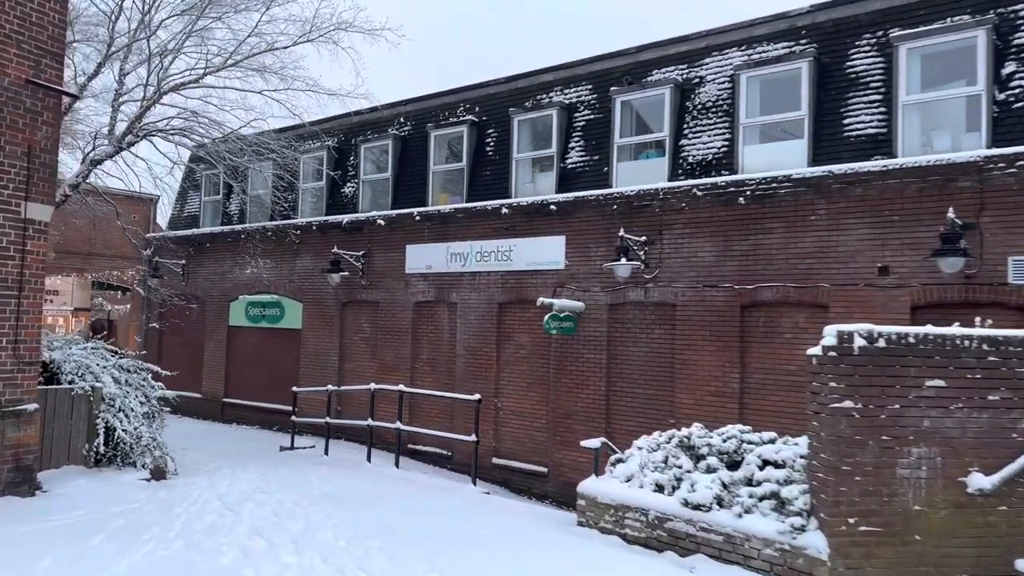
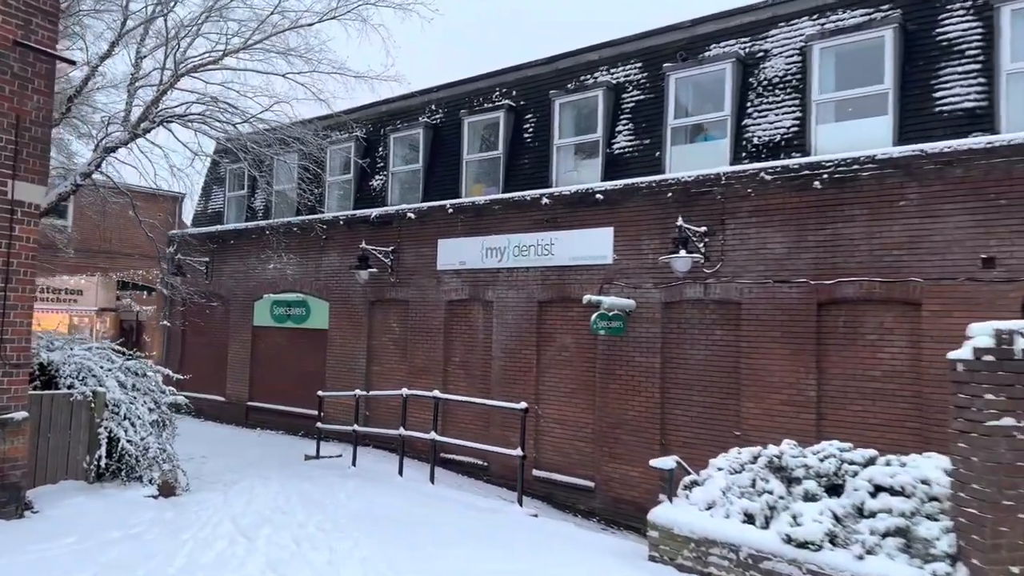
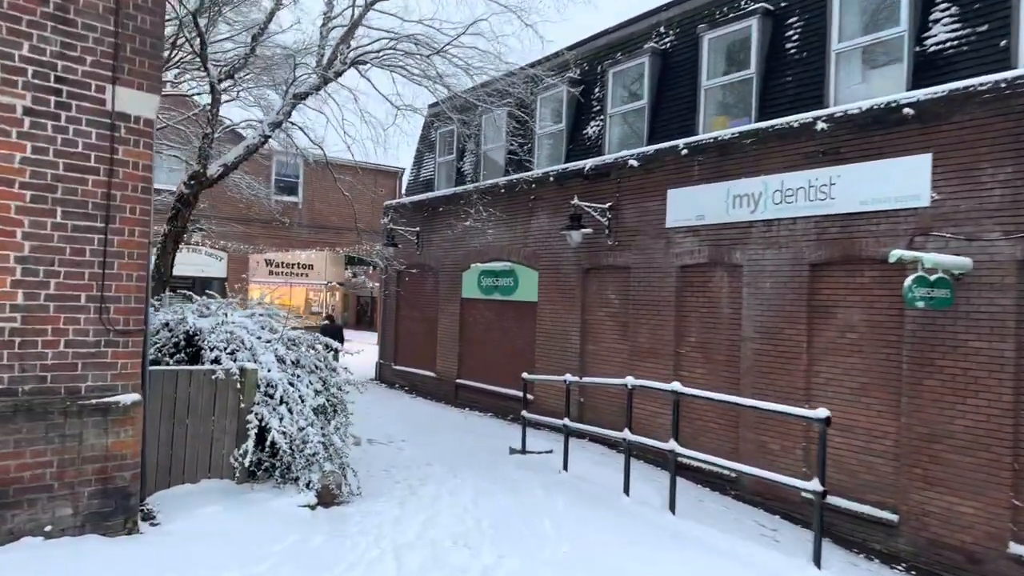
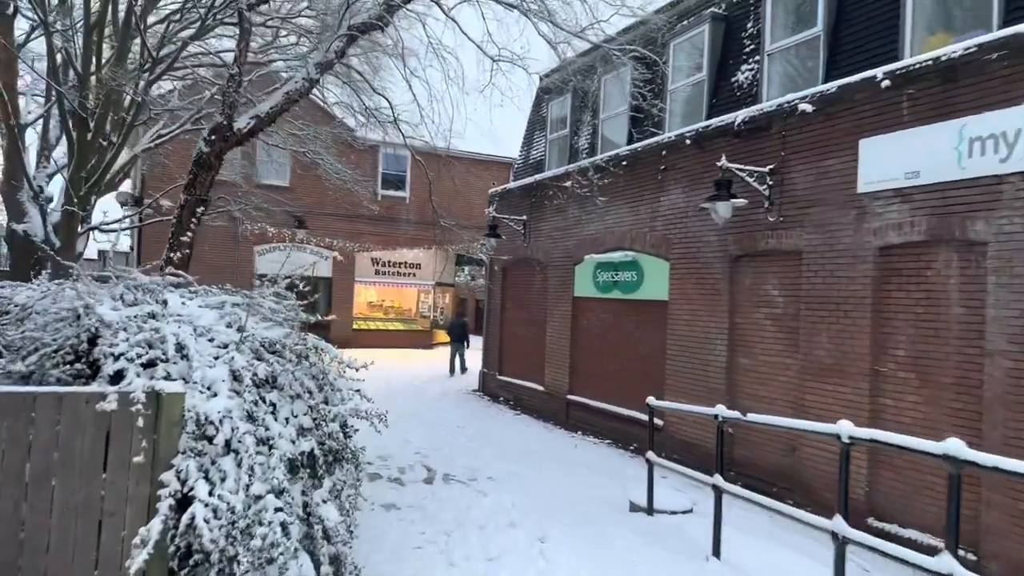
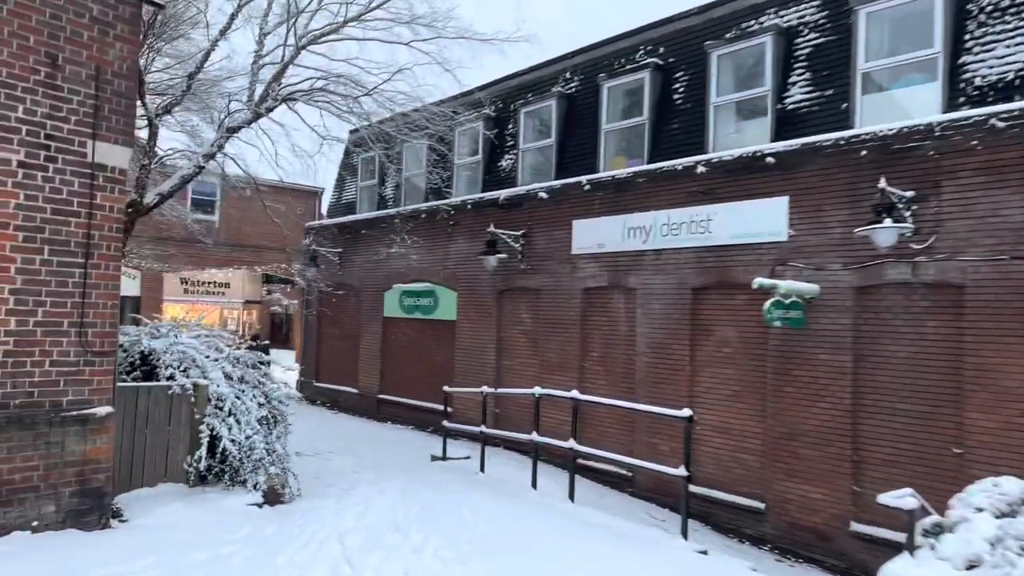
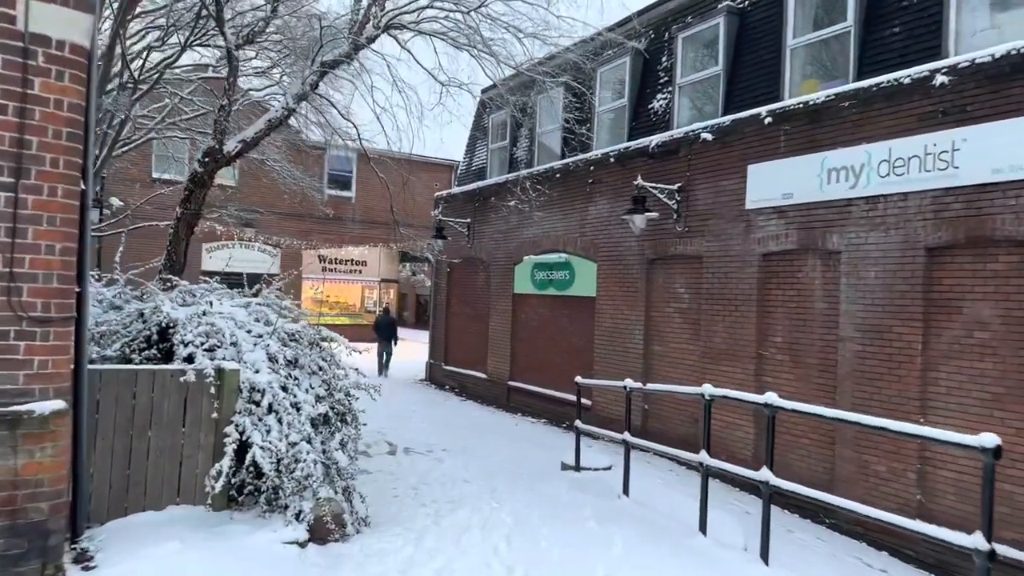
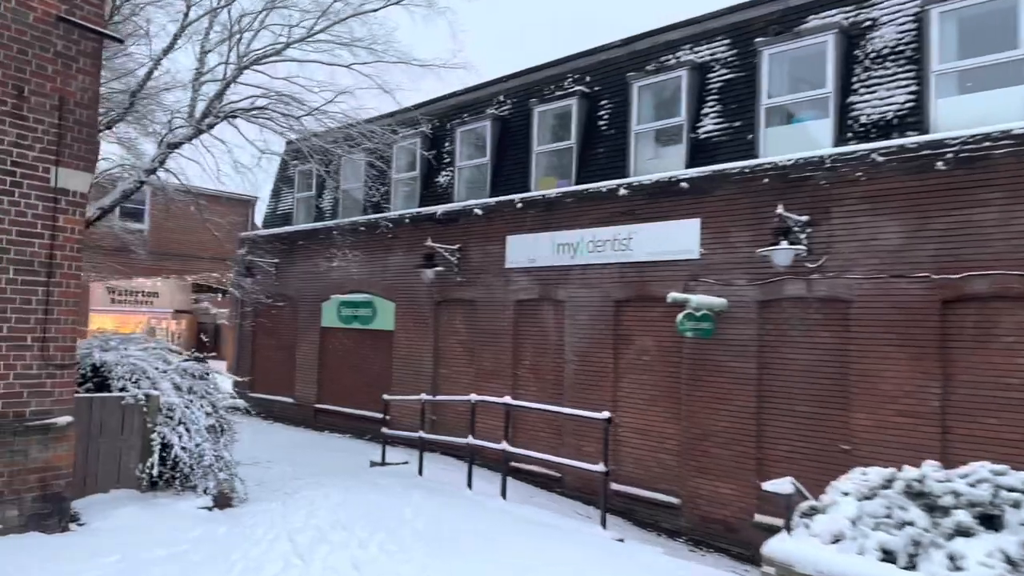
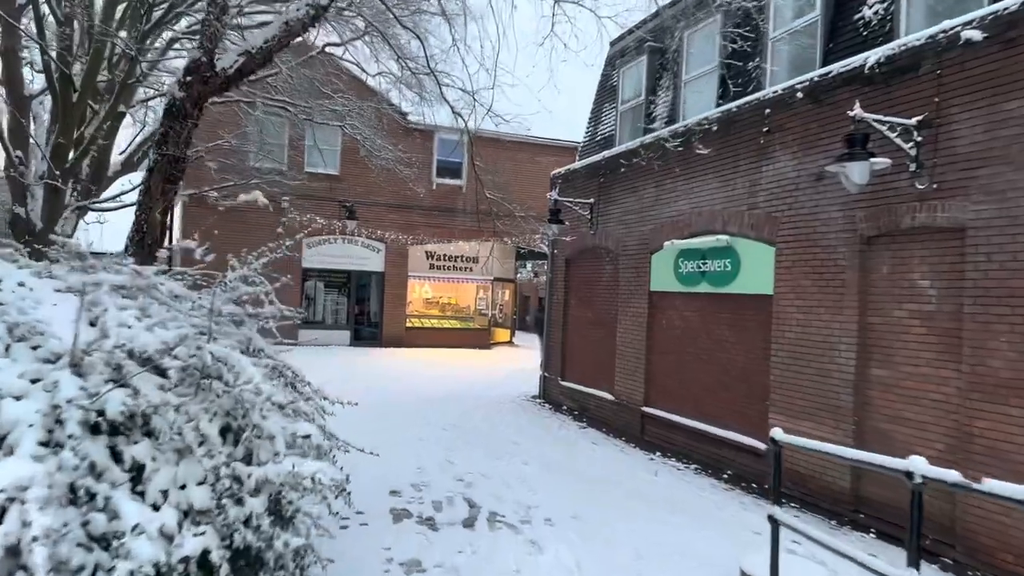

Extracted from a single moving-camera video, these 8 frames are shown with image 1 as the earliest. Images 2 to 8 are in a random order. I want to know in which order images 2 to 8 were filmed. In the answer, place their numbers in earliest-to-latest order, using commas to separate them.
2, 7, 5, 3, 6, 4, 8
